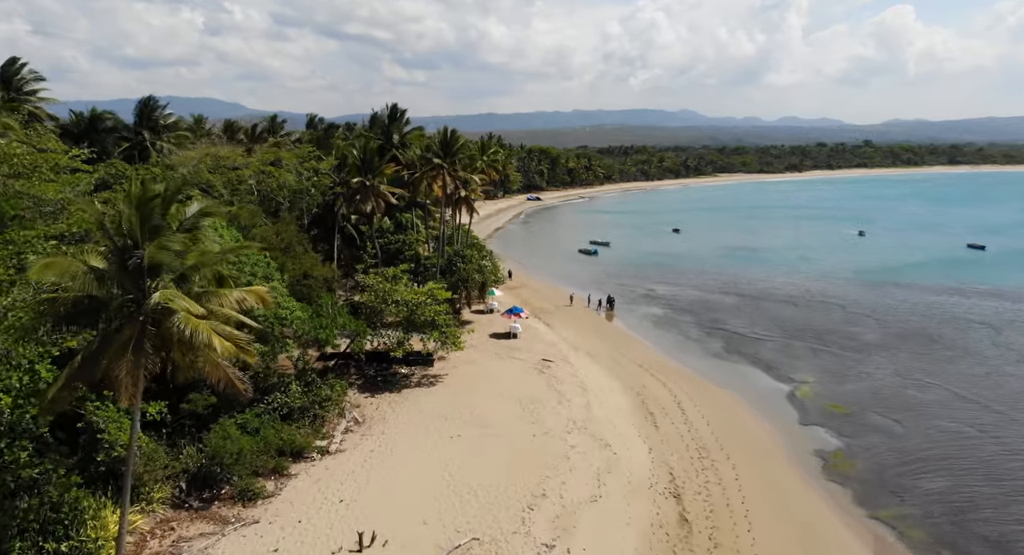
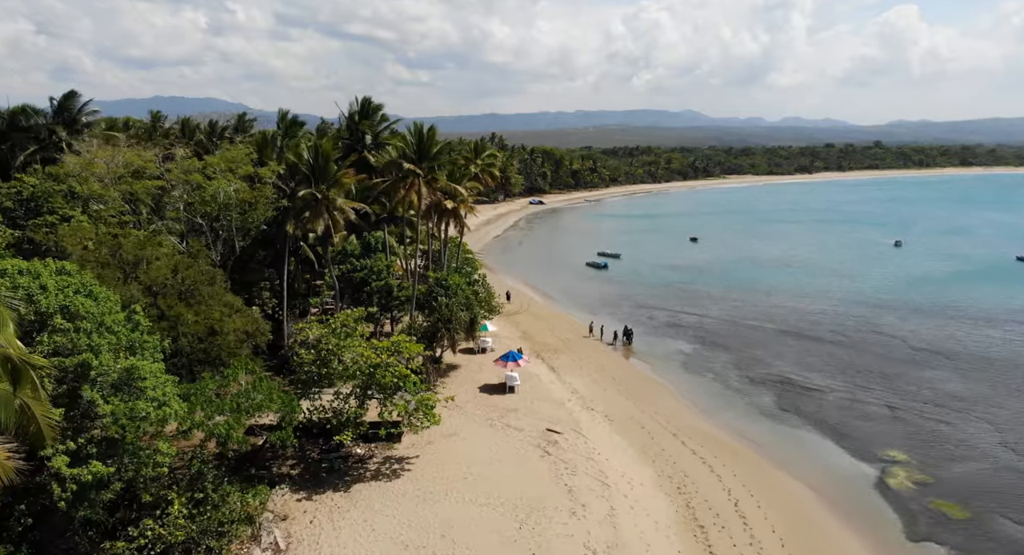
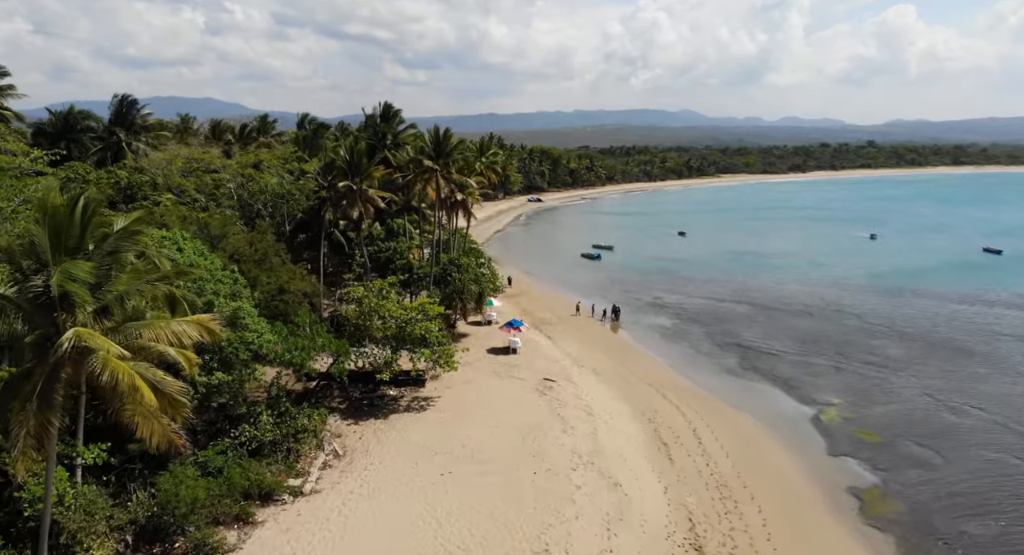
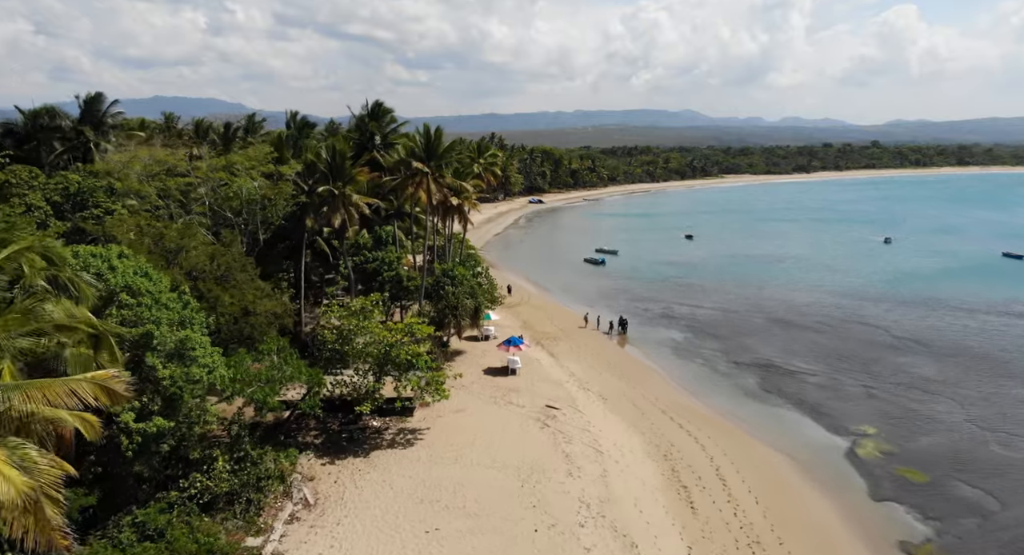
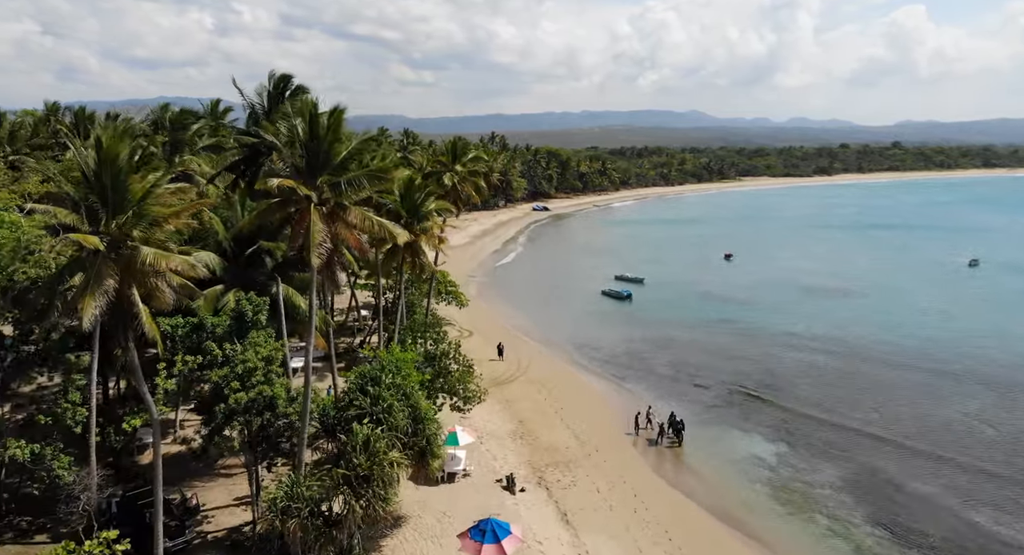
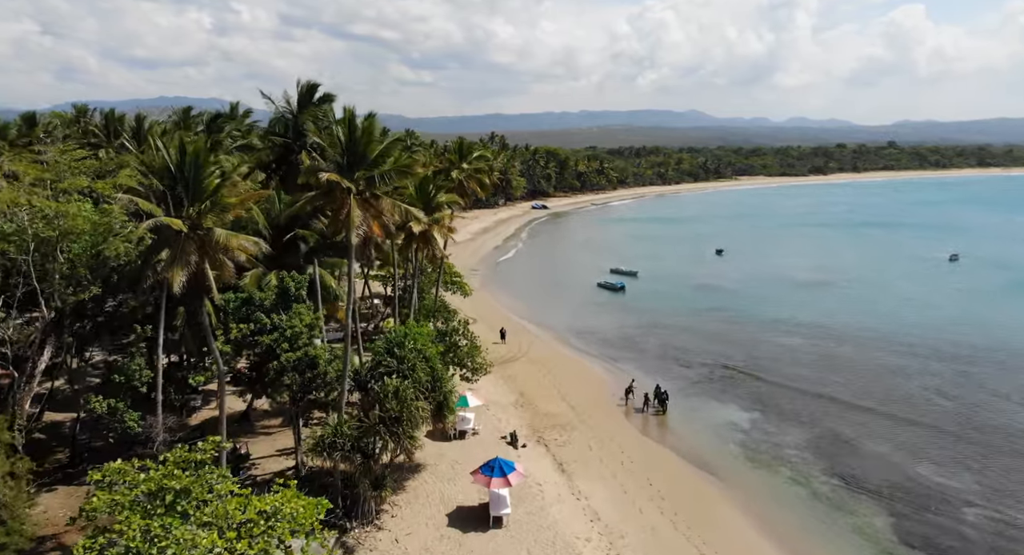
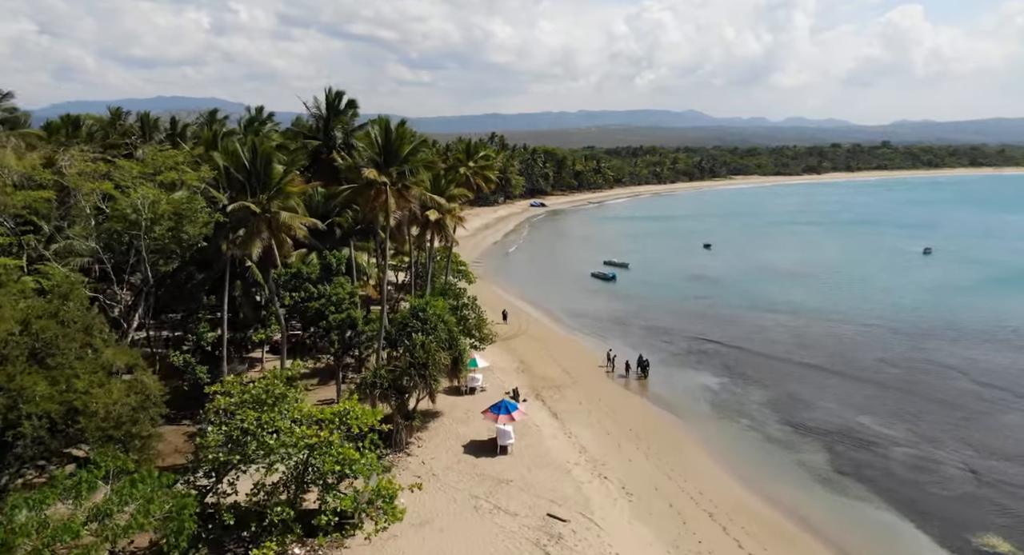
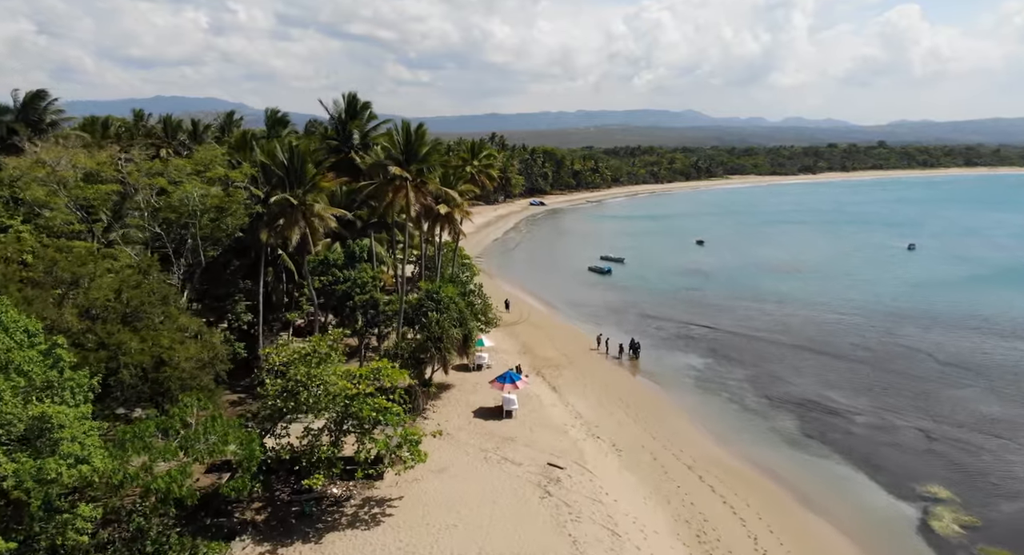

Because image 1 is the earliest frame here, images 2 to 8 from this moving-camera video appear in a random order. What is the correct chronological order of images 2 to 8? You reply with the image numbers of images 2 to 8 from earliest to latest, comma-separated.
3, 4, 2, 8, 7, 6, 5
